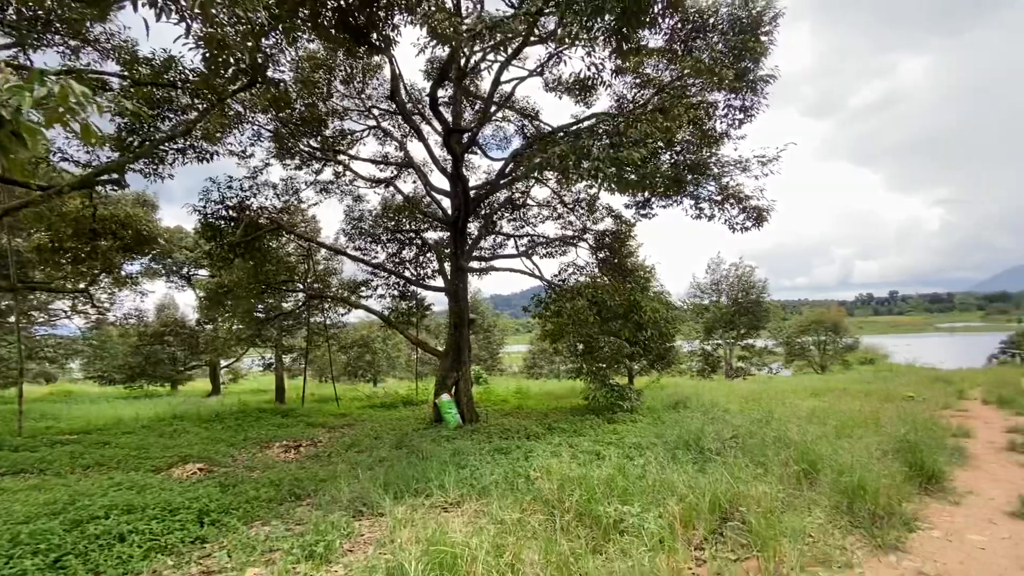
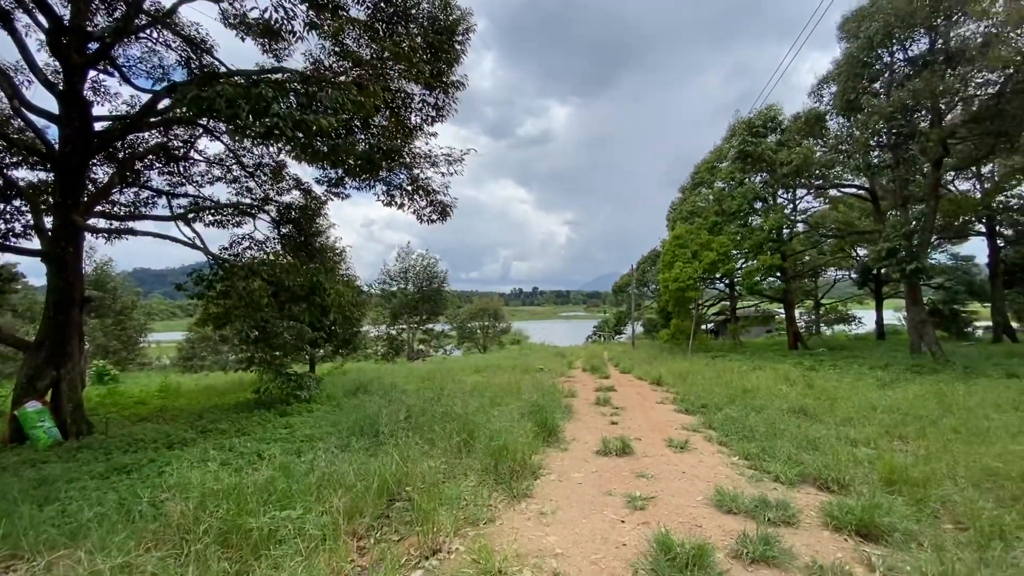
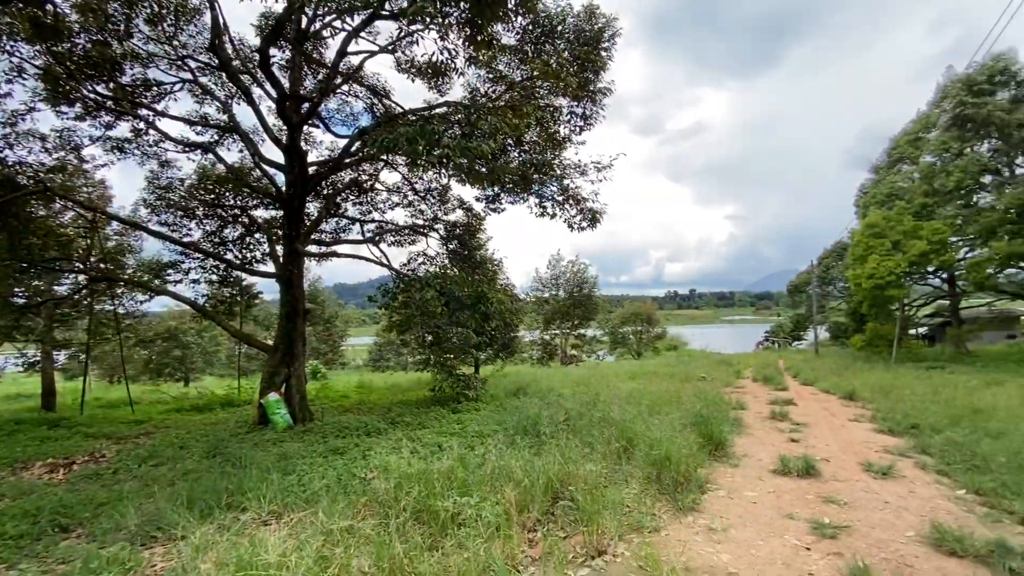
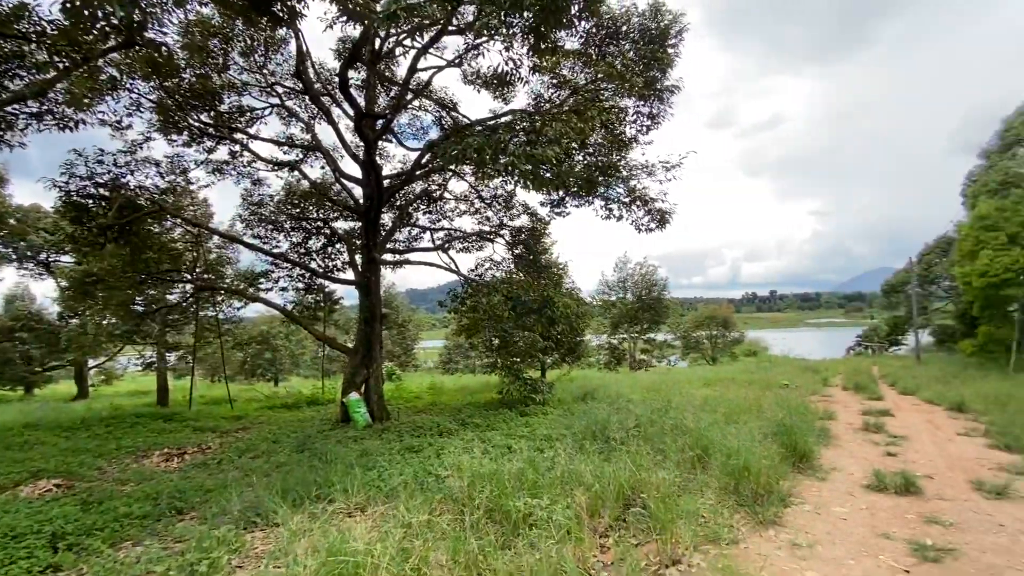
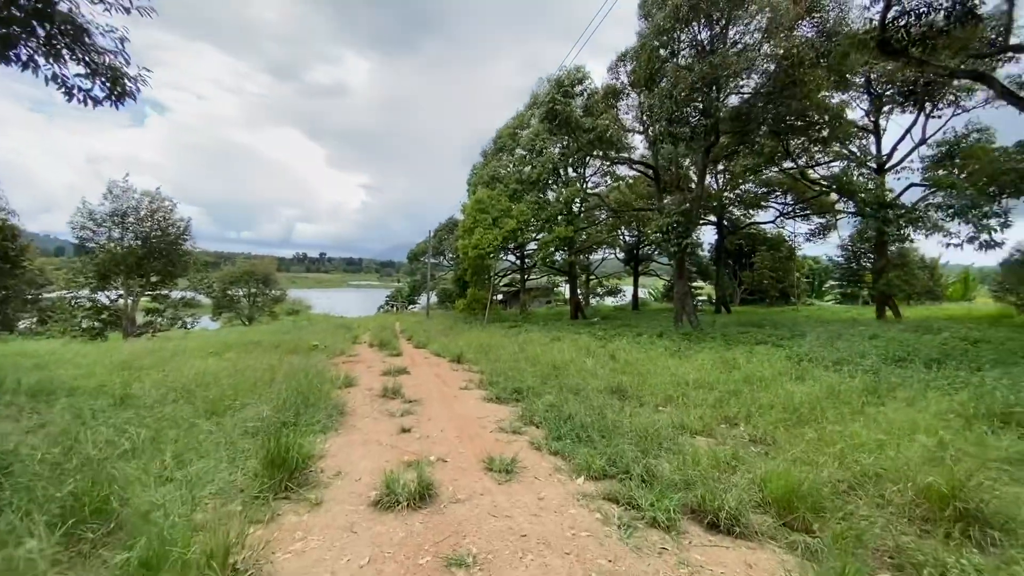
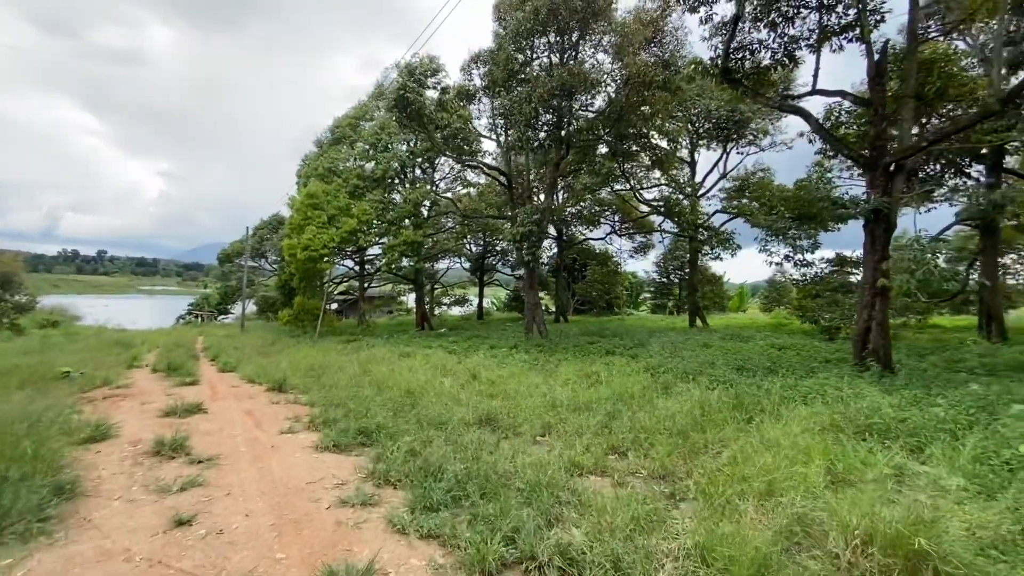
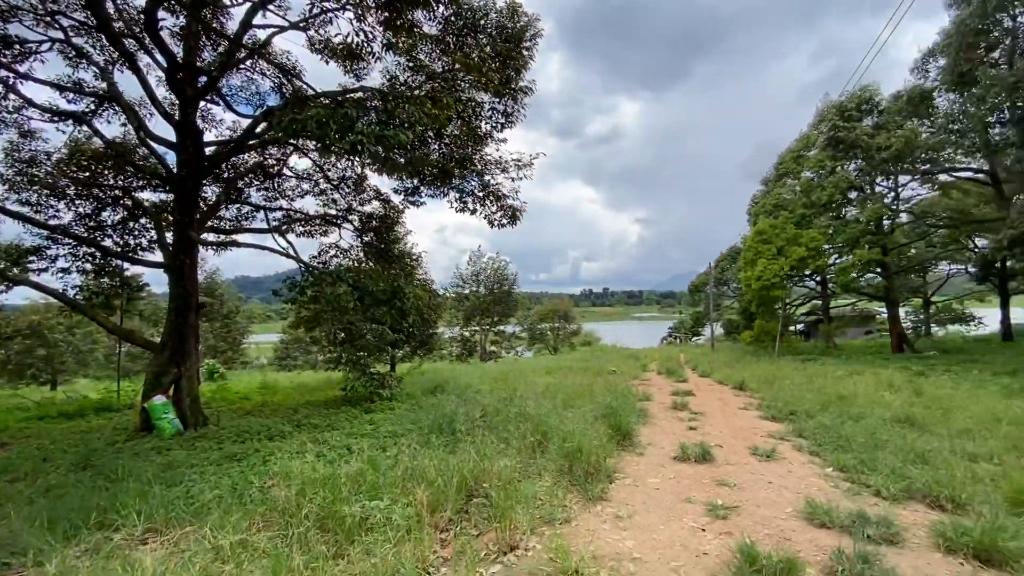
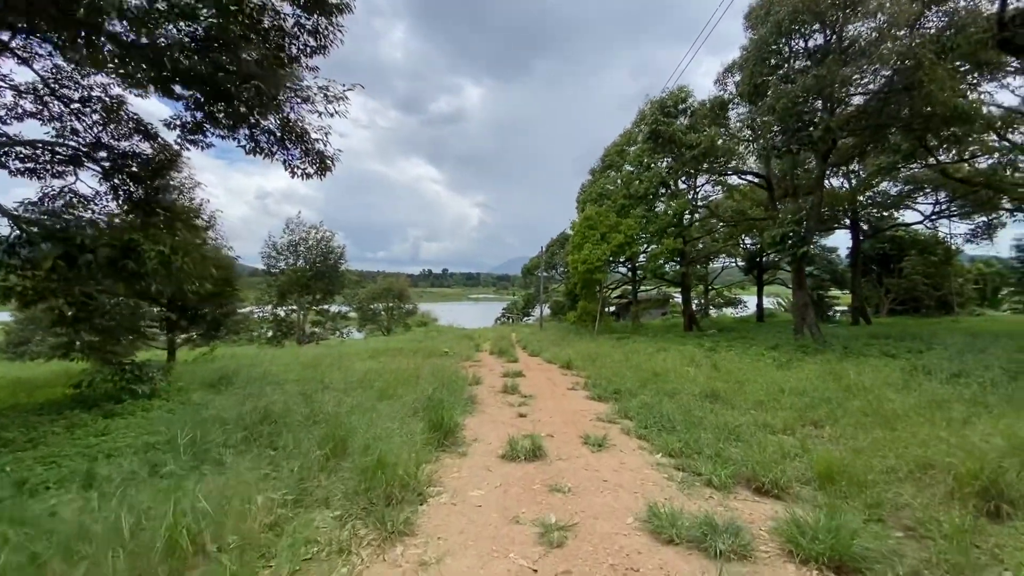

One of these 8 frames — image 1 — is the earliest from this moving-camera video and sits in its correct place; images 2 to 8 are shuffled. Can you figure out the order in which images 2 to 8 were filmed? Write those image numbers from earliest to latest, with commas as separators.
4, 3, 7, 2, 8, 5, 6
